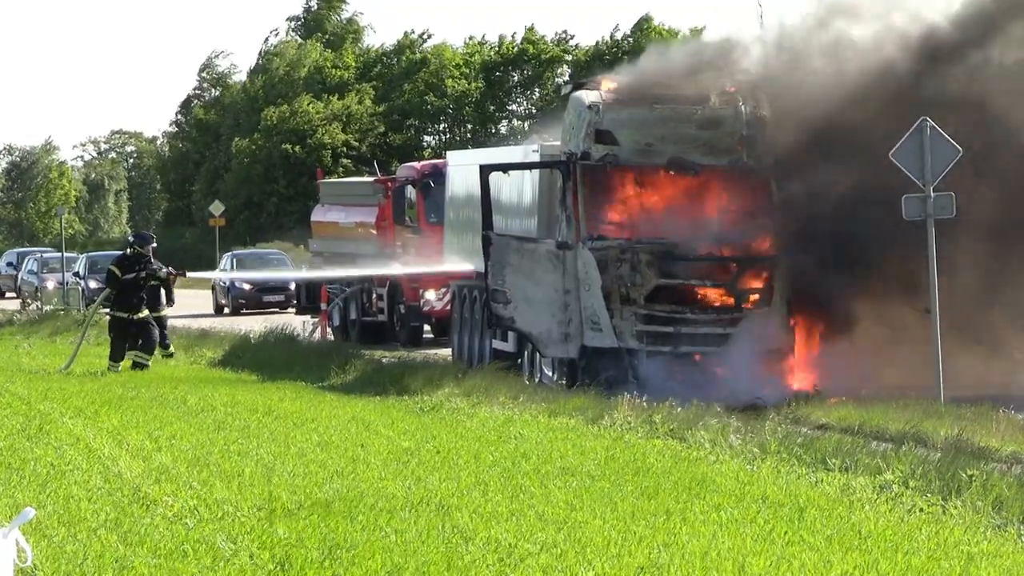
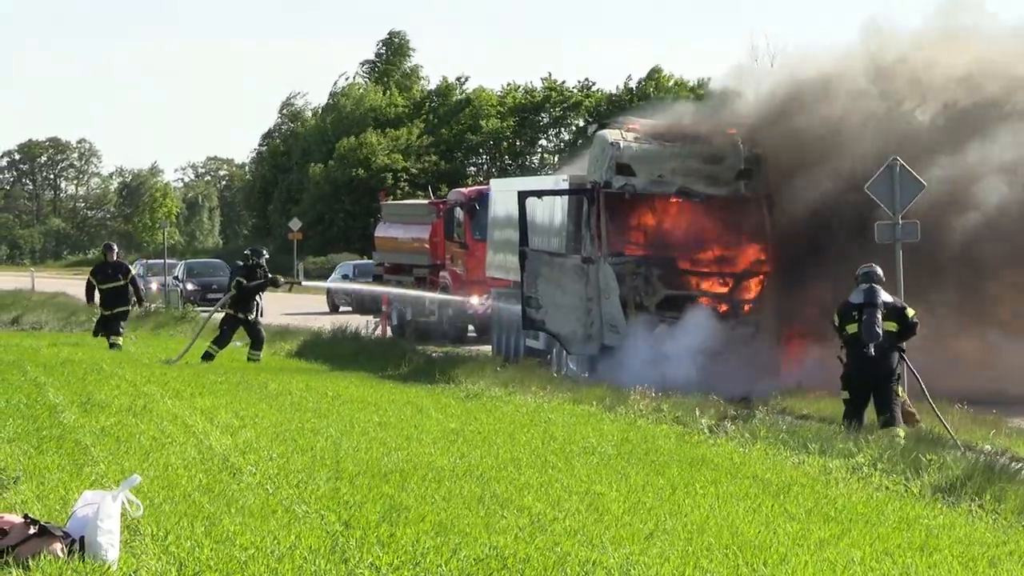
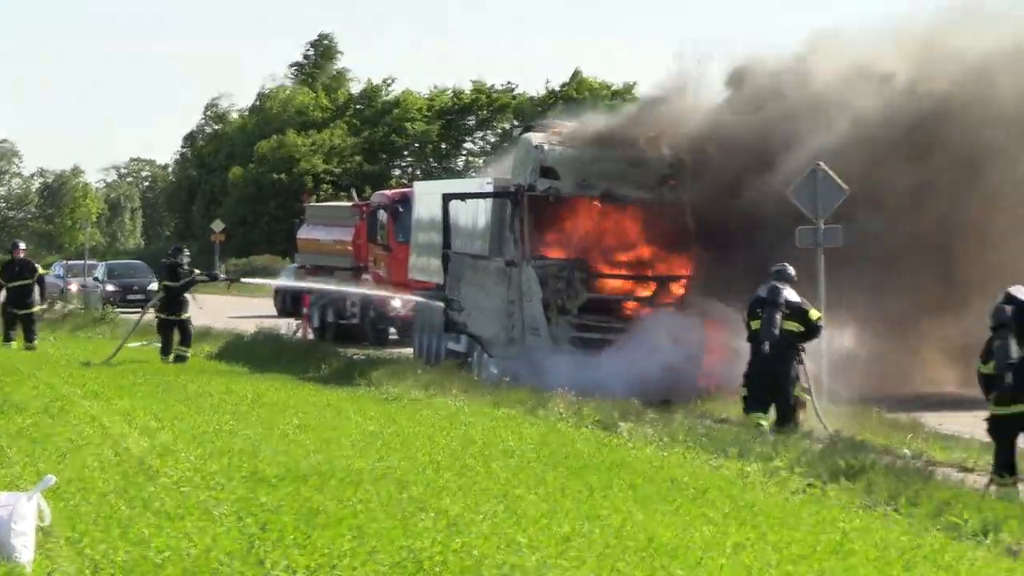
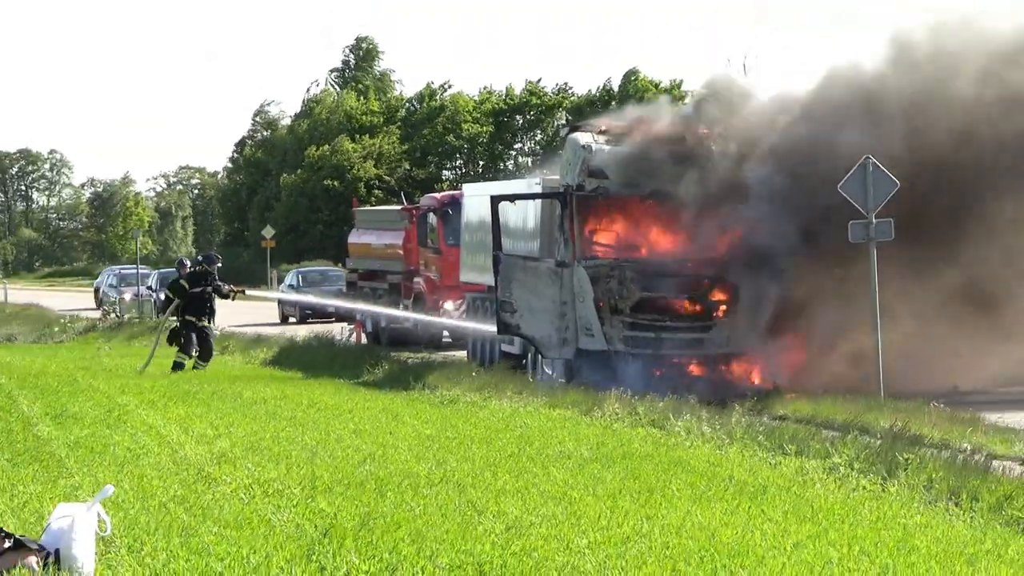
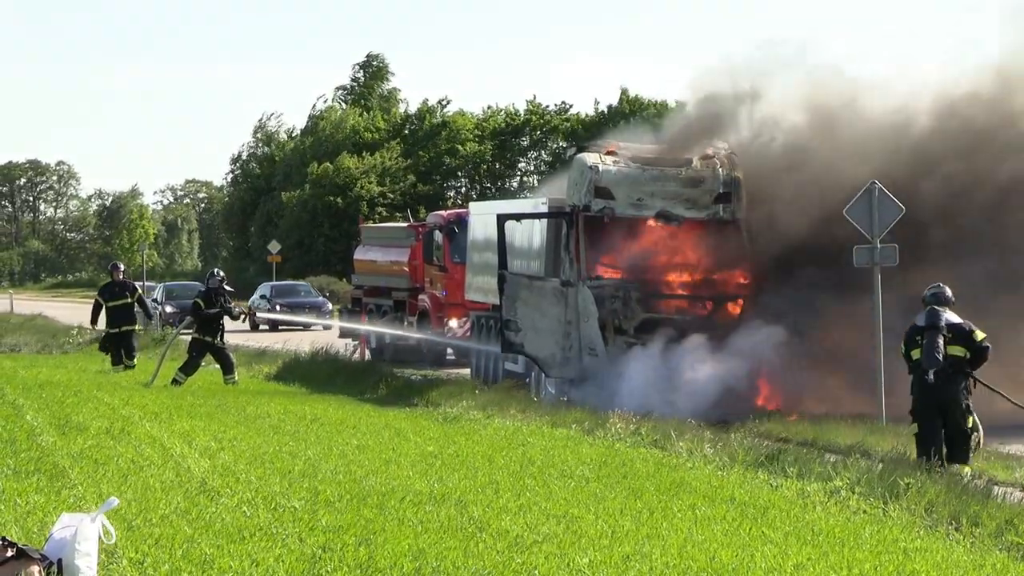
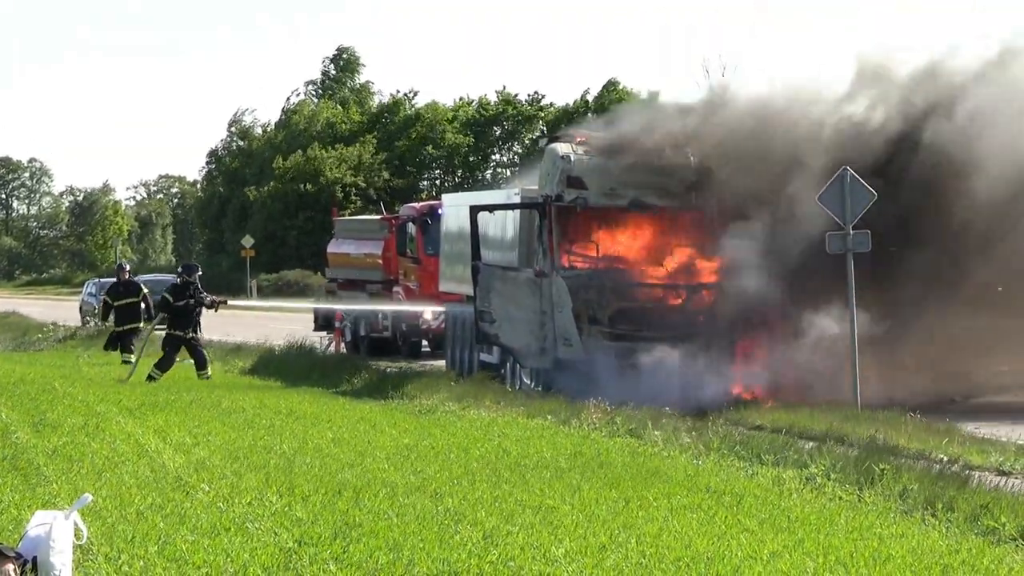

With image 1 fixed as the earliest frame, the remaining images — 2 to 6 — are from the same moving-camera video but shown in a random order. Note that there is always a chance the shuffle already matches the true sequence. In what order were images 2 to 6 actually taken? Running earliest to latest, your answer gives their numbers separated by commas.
4, 6, 5, 2, 3
